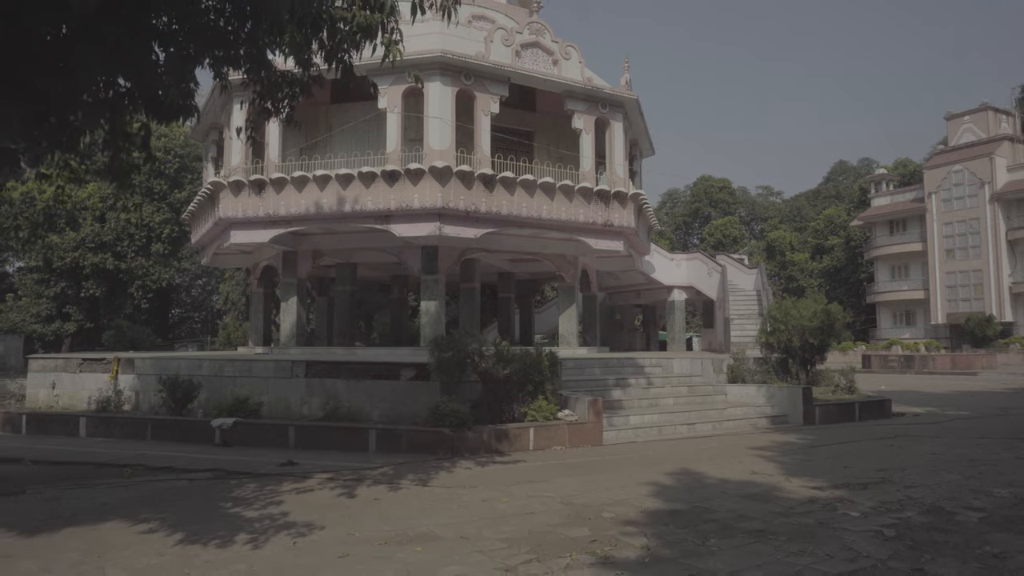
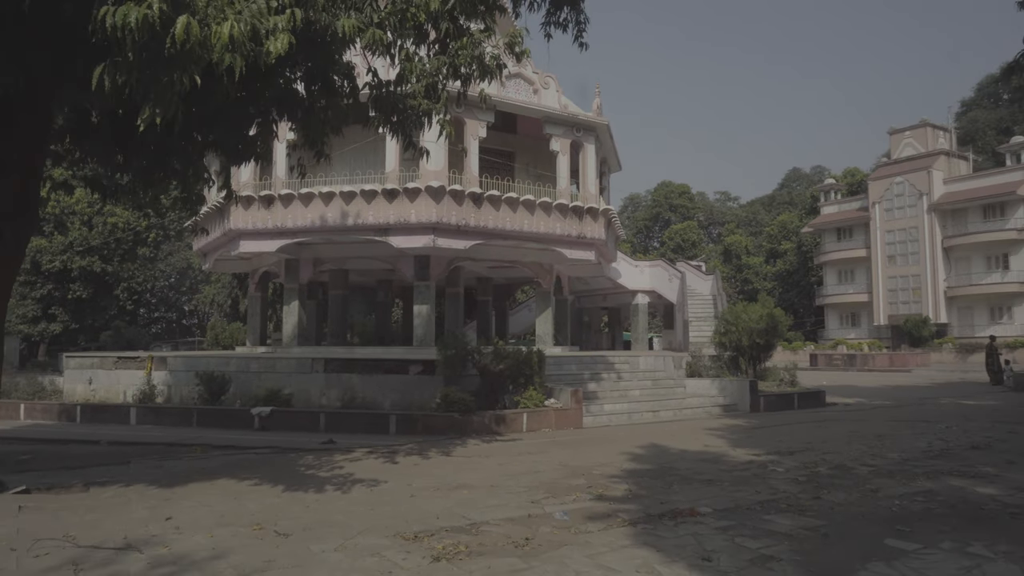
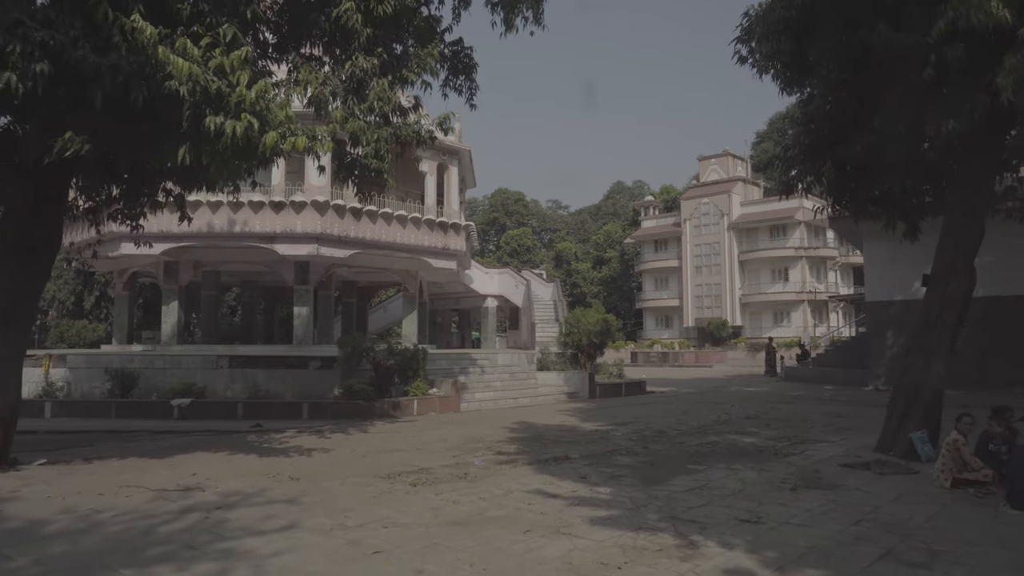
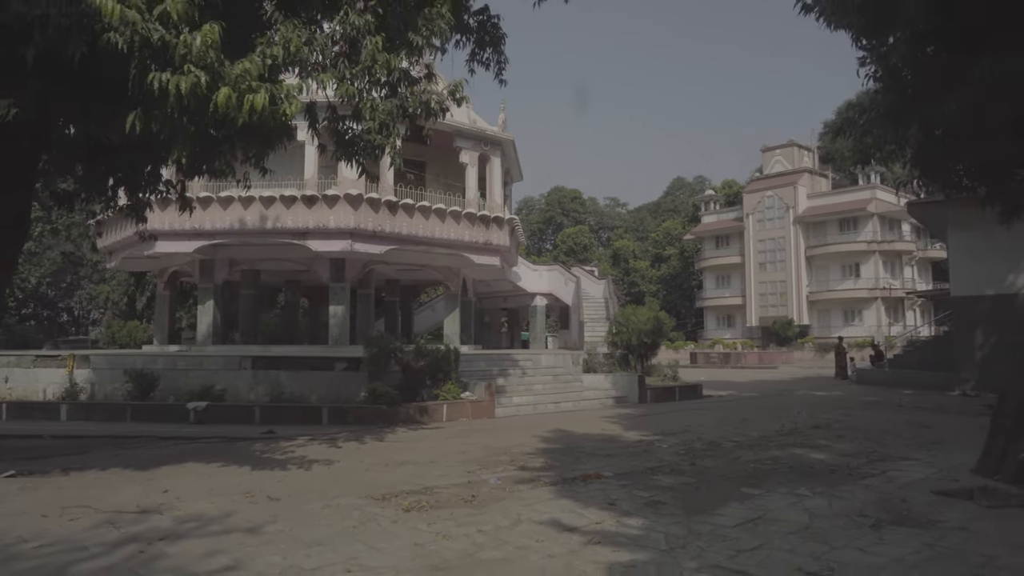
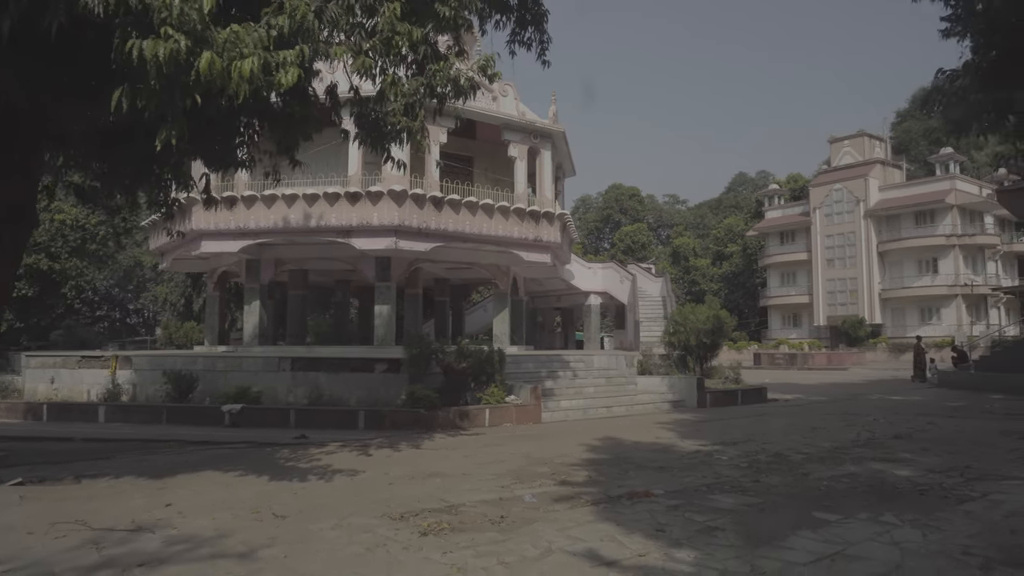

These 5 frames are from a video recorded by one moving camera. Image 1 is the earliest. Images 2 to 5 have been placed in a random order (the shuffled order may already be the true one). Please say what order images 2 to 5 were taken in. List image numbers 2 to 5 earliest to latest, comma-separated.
2, 5, 4, 3
